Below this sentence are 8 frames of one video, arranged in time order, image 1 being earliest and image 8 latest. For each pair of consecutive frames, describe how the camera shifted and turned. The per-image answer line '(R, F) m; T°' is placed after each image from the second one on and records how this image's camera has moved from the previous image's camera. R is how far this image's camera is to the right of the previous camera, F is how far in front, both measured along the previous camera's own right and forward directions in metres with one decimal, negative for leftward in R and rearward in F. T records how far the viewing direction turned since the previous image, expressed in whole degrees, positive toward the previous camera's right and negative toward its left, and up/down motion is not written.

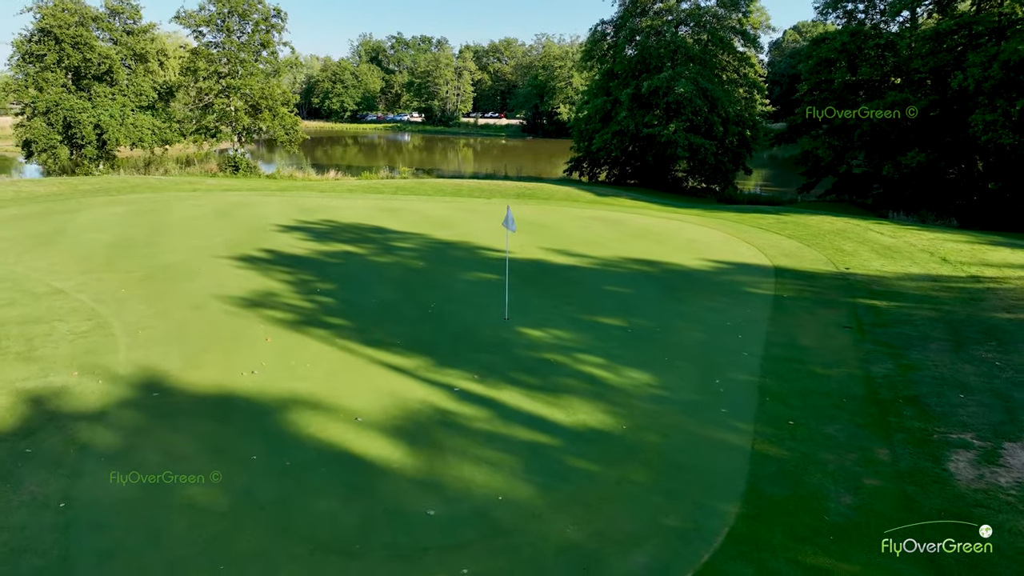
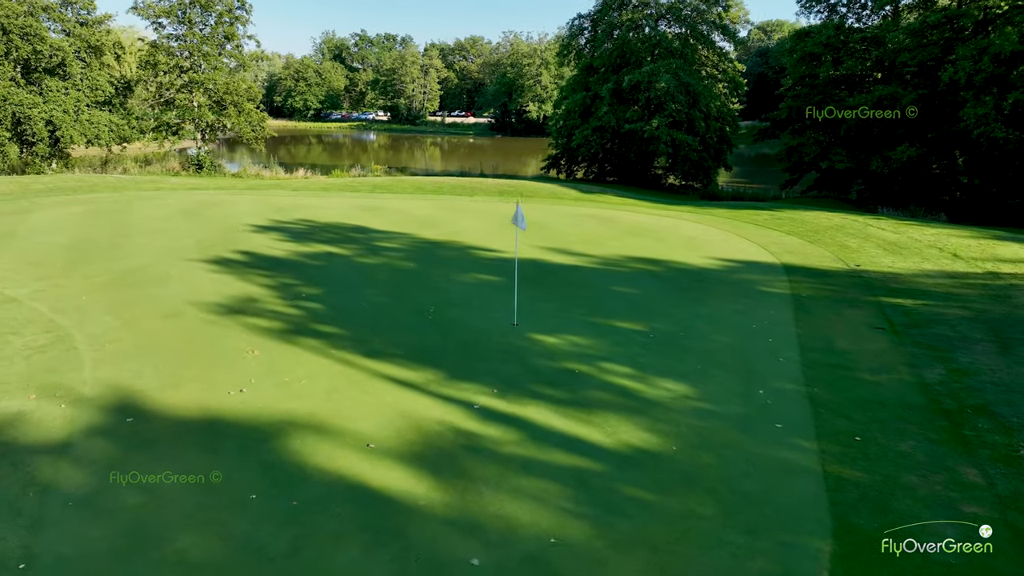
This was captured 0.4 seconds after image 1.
(-0.6, +0.9) m; +3°
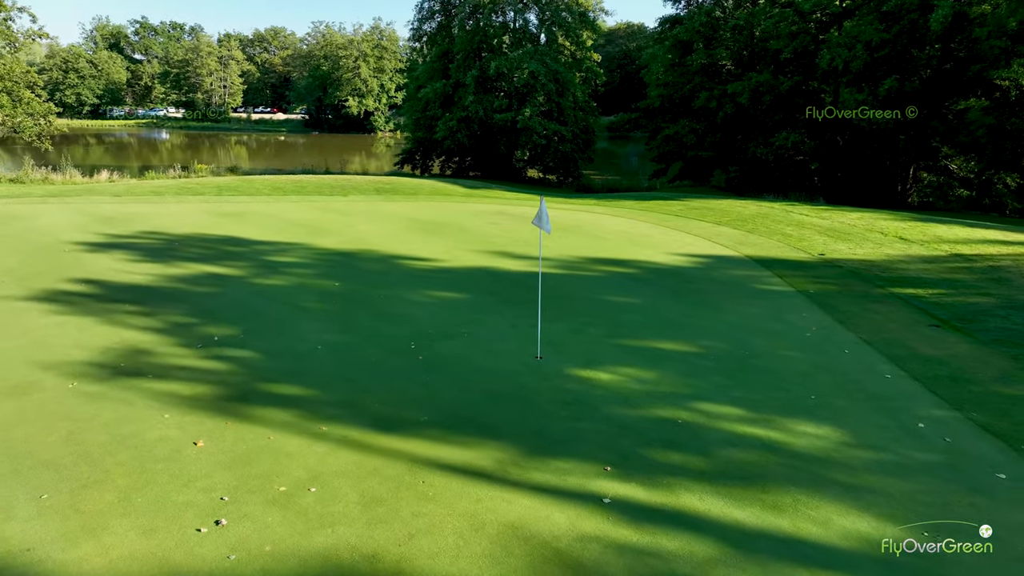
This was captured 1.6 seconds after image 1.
(-2.0, +2.5) m; +15°
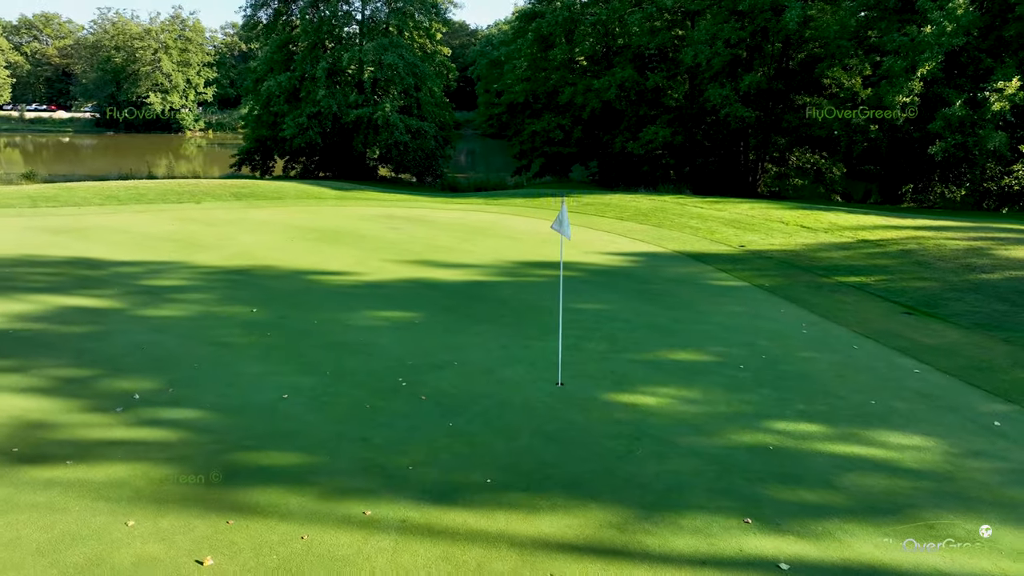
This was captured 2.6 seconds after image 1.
(-1.6, +1.3) m; +14°
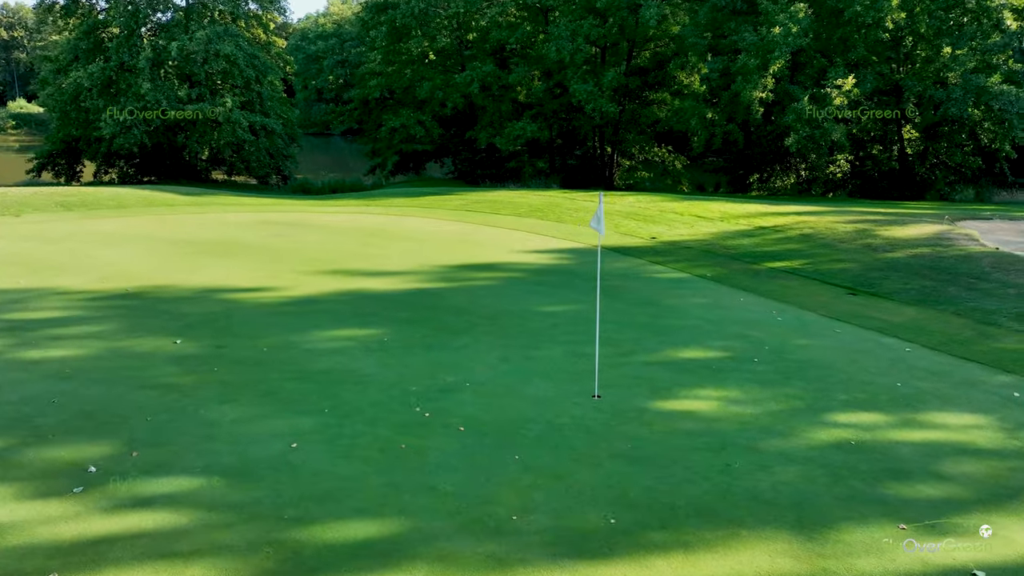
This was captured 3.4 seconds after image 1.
(-1.6, +0.9) m; +14°
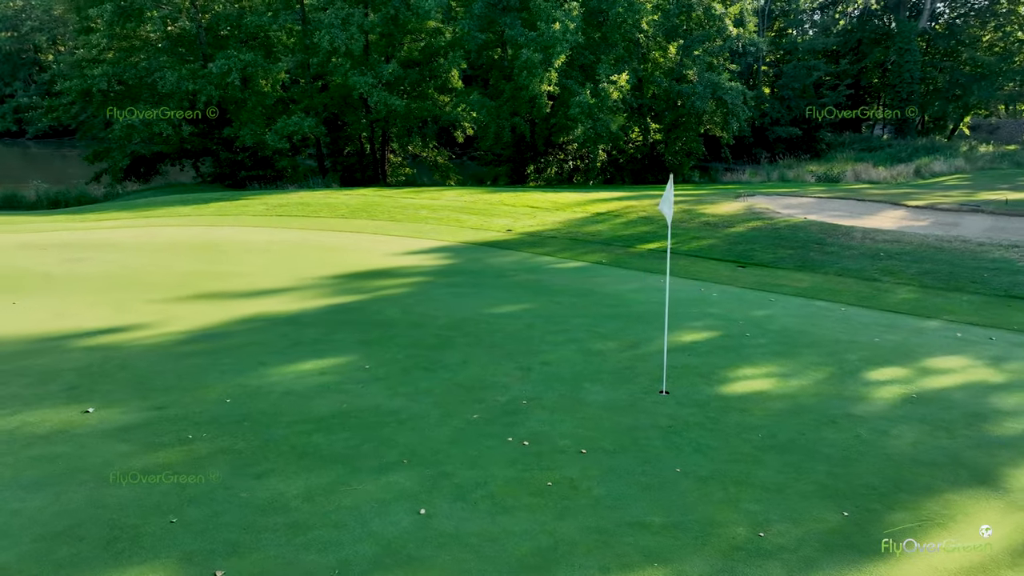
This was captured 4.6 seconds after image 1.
(-2.4, +1.2) m; +23°
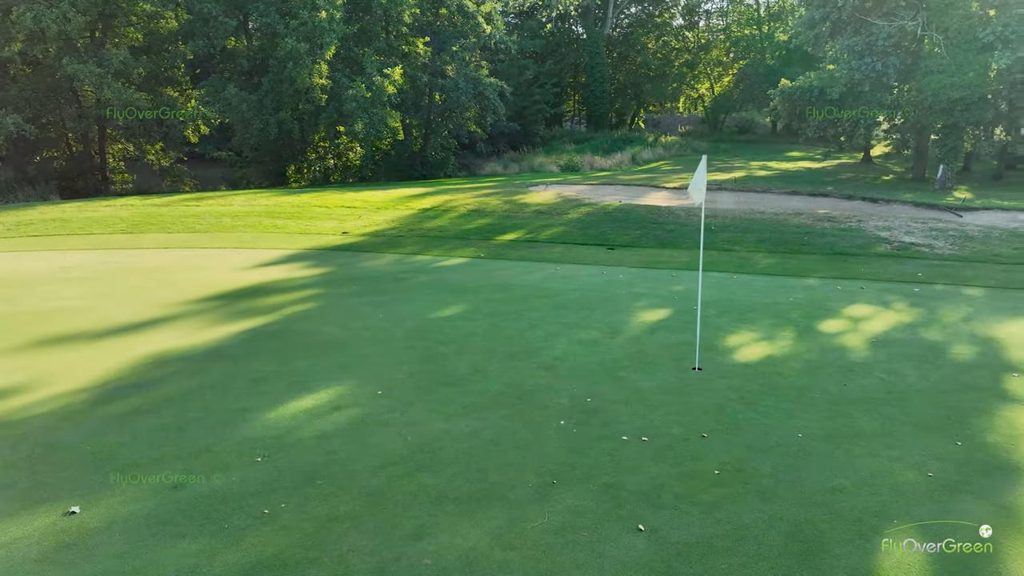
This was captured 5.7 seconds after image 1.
(-2.3, +0.9) m; +23°
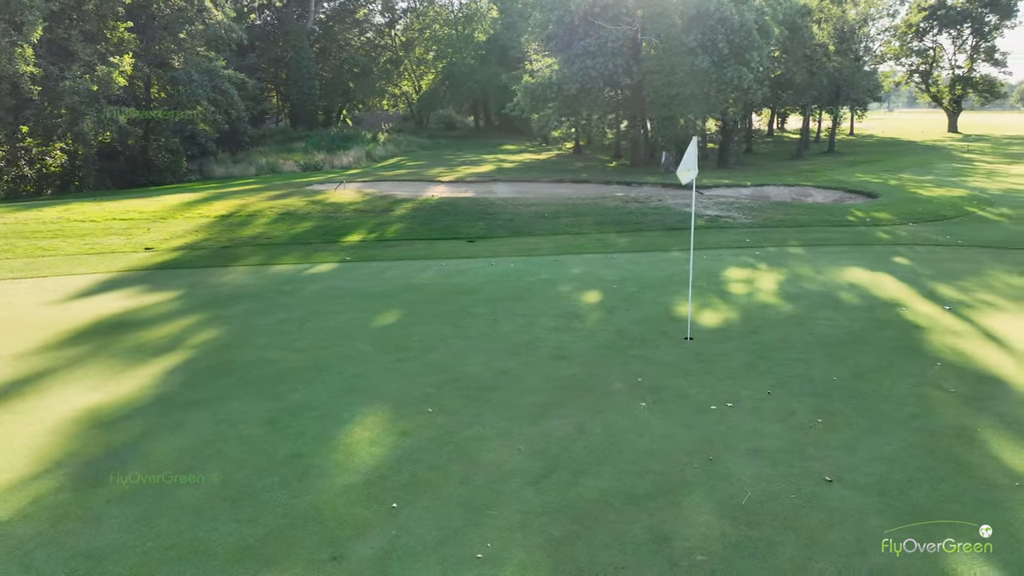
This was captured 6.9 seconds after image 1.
(-2.3, +0.7) m; +24°
